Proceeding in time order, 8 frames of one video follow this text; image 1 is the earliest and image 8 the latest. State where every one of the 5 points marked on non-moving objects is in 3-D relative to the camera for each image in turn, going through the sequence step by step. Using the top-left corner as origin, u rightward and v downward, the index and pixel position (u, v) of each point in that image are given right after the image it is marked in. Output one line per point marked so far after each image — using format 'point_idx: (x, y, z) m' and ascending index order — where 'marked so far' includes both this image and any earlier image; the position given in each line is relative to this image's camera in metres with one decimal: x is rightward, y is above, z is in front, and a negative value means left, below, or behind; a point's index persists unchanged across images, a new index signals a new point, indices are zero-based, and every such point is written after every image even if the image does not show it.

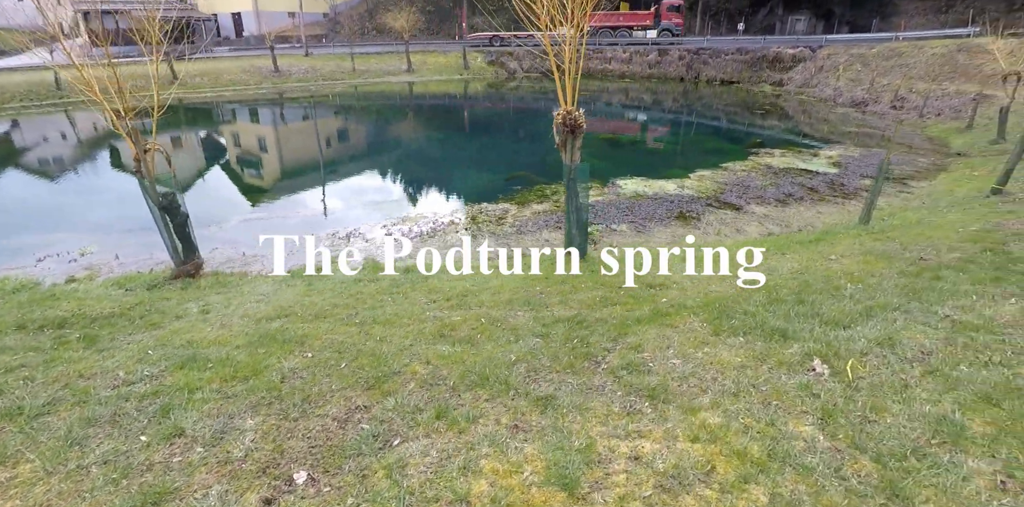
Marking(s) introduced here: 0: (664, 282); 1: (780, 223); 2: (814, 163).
0: (+2.1, -0.4, +7.1) m
1: (+5.2, +0.6, +10.5) m
2: (+8.4, +2.6, +14.9) m
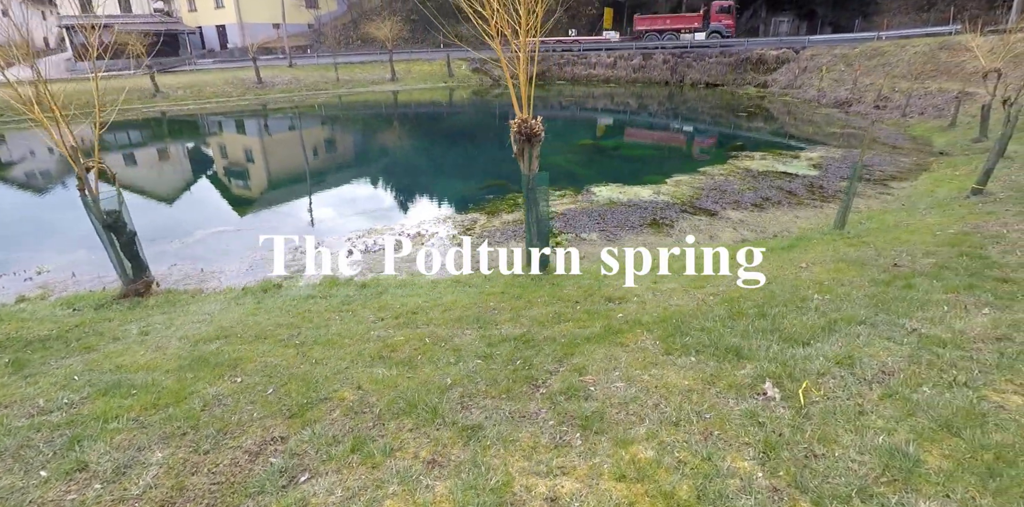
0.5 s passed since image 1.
0: (+1.5, -0.5, +6.8) m
1: (+4.6, +0.5, +10.1) m
2: (+7.7, +2.4, +14.6) m
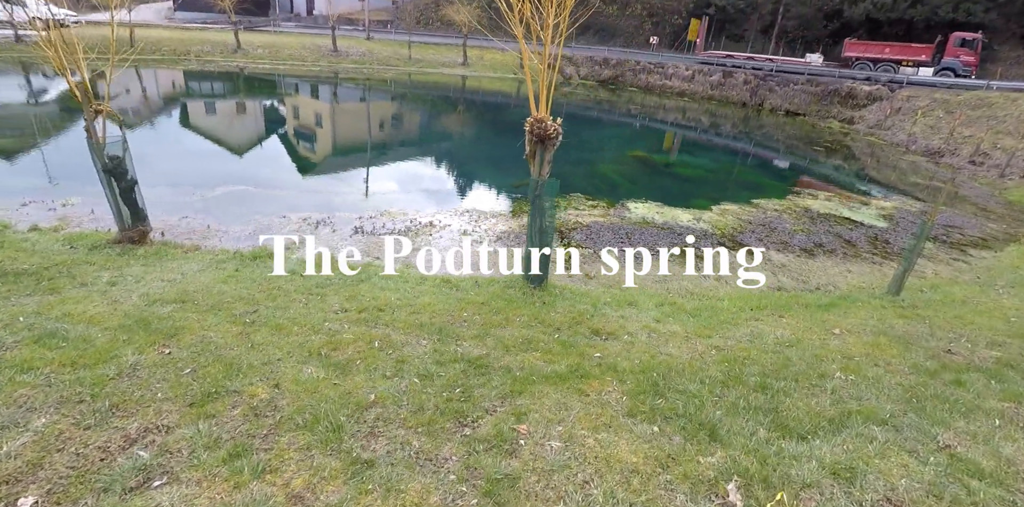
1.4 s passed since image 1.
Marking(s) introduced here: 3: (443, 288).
0: (+1.2, -0.9, +5.9) m
1: (+4.8, -0.4, +8.9) m
2: (+8.6, +1.0, +13.0) m
3: (-0.9, -0.5, +7.1) m
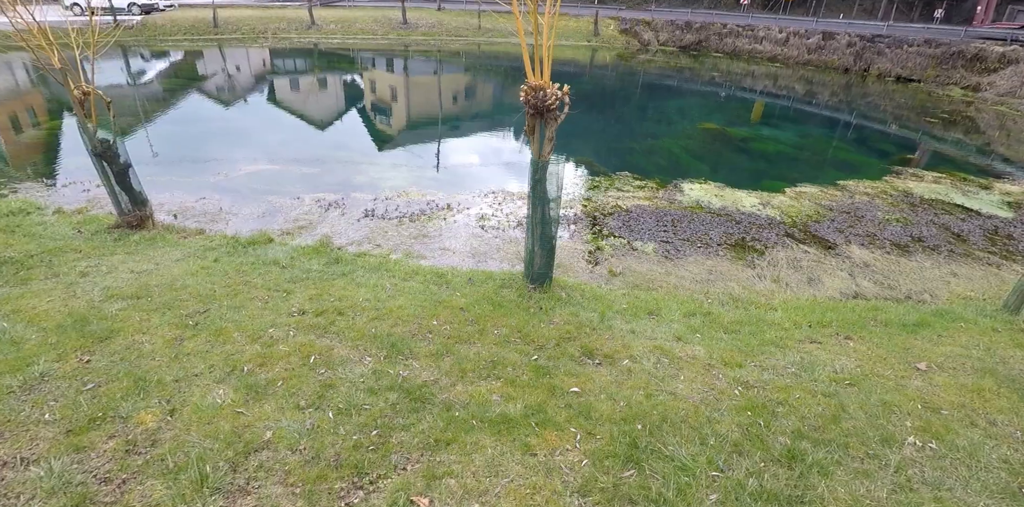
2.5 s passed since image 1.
0: (+0.9, -0.9, +4.7) m
1: (+4.9, -0.4, +7.2) m
2: (+9.4, +1.1, +10.5) m
3: (-1.0, -0.4, +6.2) m
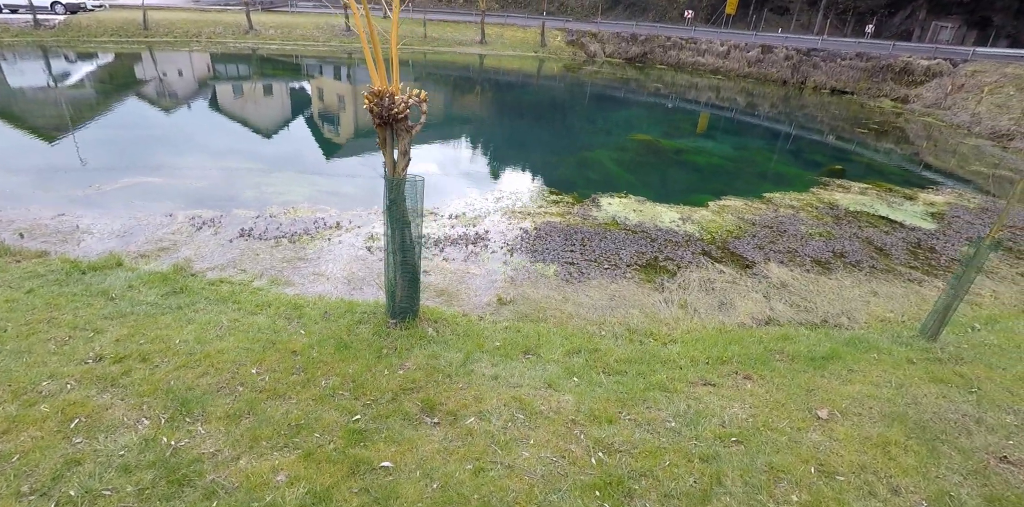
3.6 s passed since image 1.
0: (-0.4, -1.1, +3.9) m
1: (+3.5, -0.6, +6.6) m
2: (+7.7, +0.8, +10.3) m
3: (-2.3, -0.7, +5.2) m
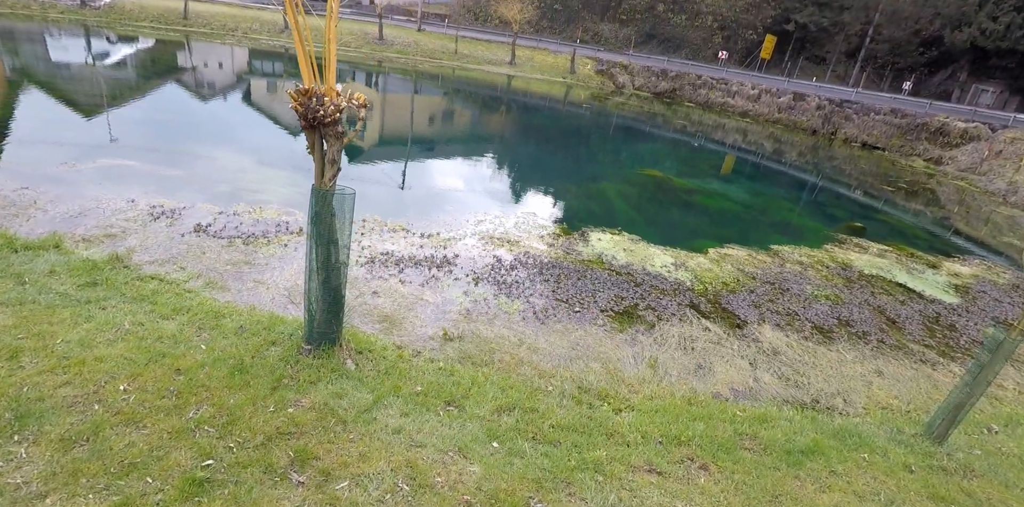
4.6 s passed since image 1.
0: (-1.0, -1.3, +3.2) m
1: (+2.9, -1.3, +5.8) m
2: (+7.4, -0.5, +9.3) m
3: (-2.9, -0.7, +4.6) m
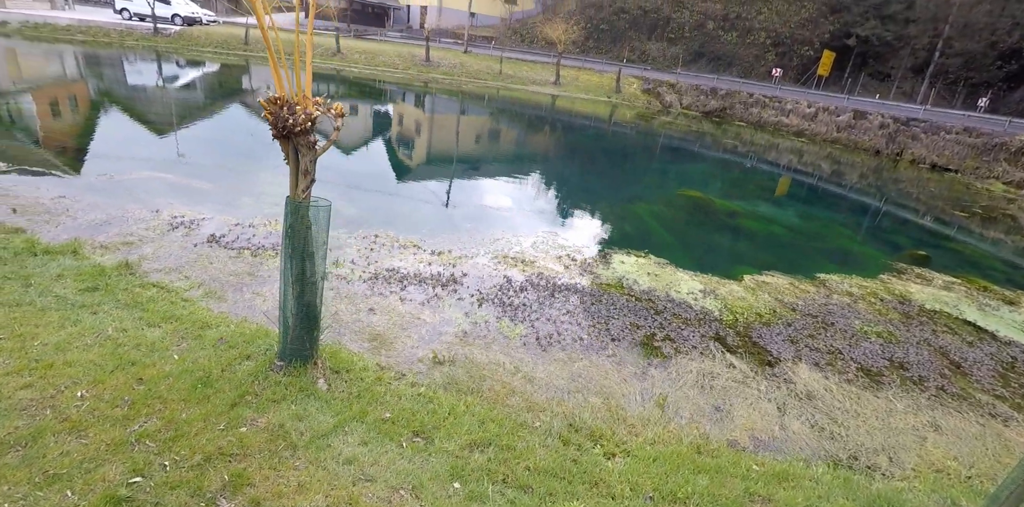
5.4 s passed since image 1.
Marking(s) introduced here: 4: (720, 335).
0: (-1.3, -1.4, +2.9) m
1: (+2.9, -1.6, +5.1) m
2: (+7.7, -1.1, +8.2) m
3: (-3.0, -0.8, +4.5) m
4: (+2.6, -1.0, +6.5) m
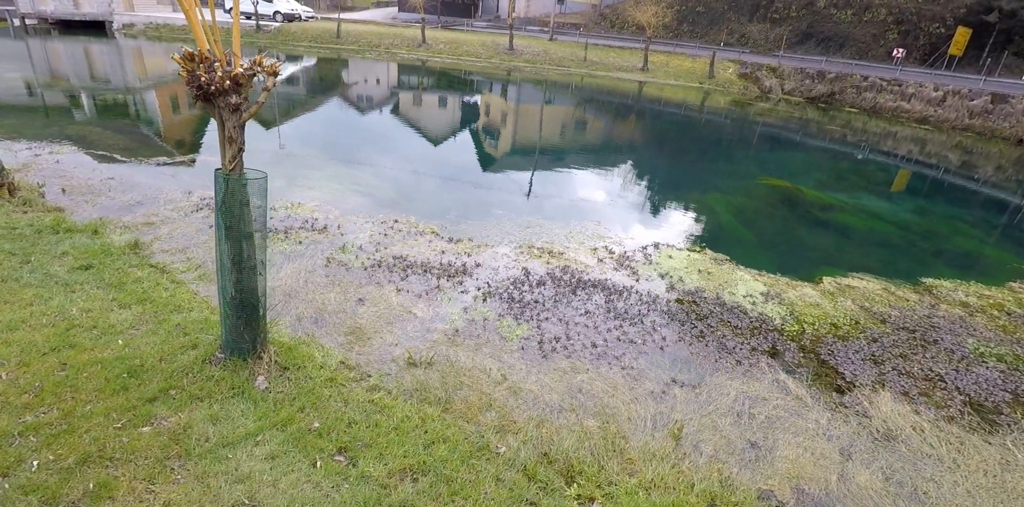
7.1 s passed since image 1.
0: (-1.8, -1.3, +2.4) m
1: (+2.7, -1.6, +3.8) m
2: (+8.0, -1.2, +6.1) m
3: (-3.2, -0.6, +4.3) m
4: (+2.7, -1.0, +5.3) m
